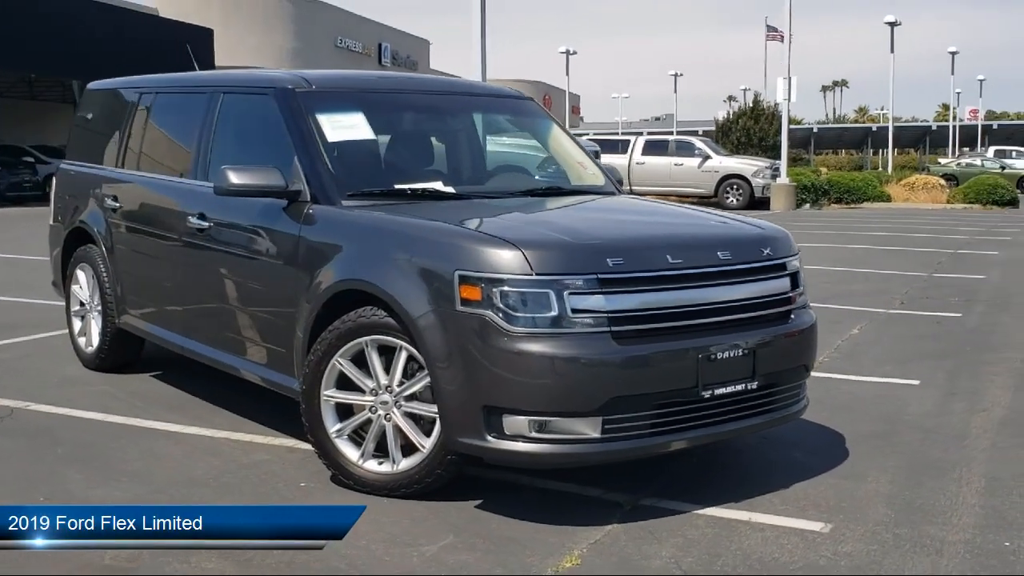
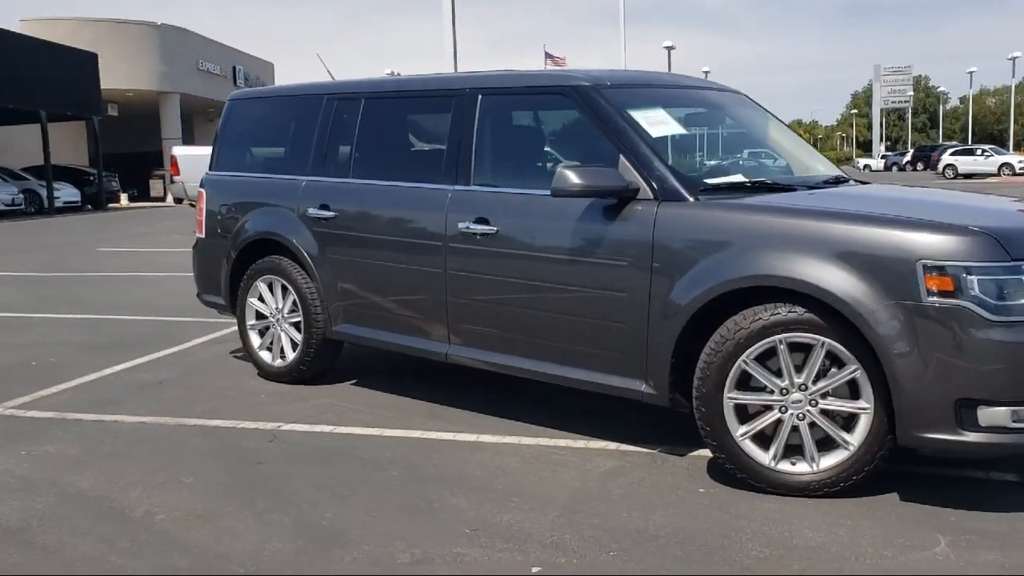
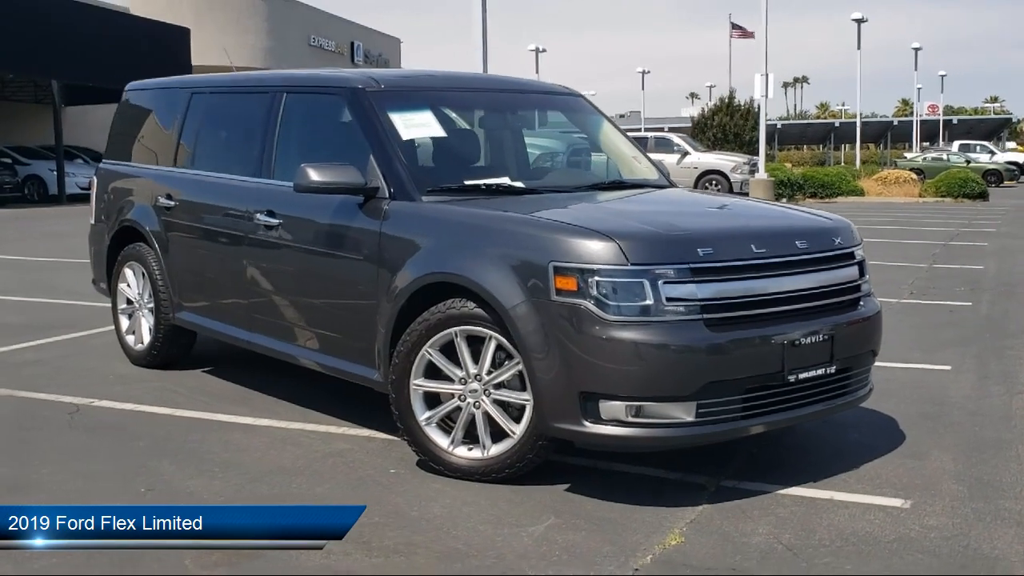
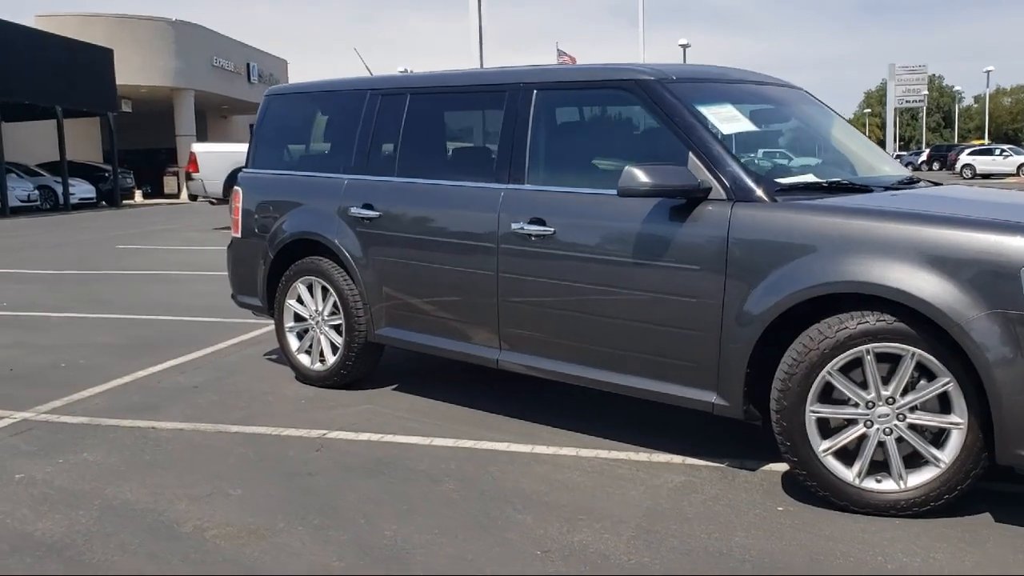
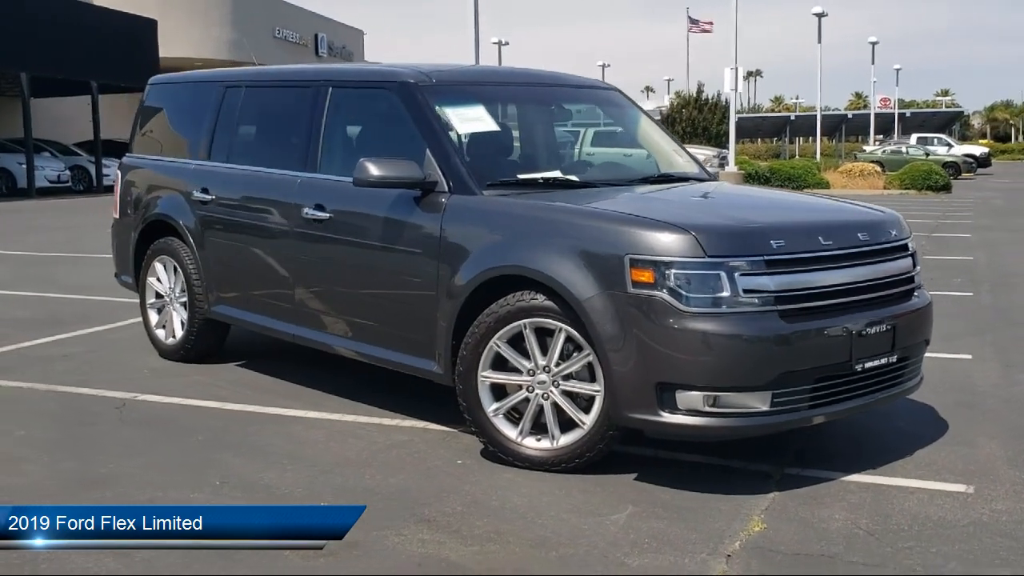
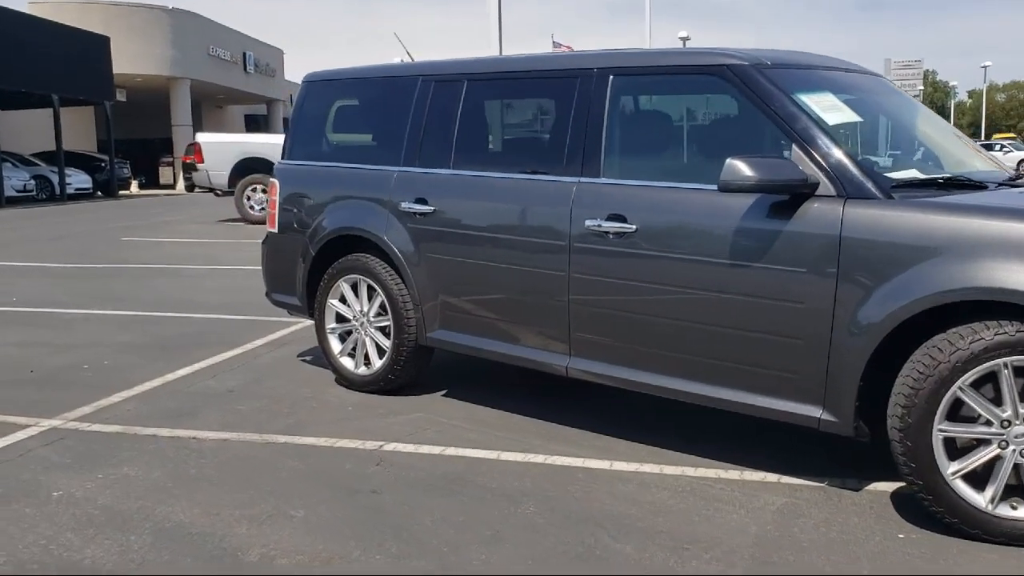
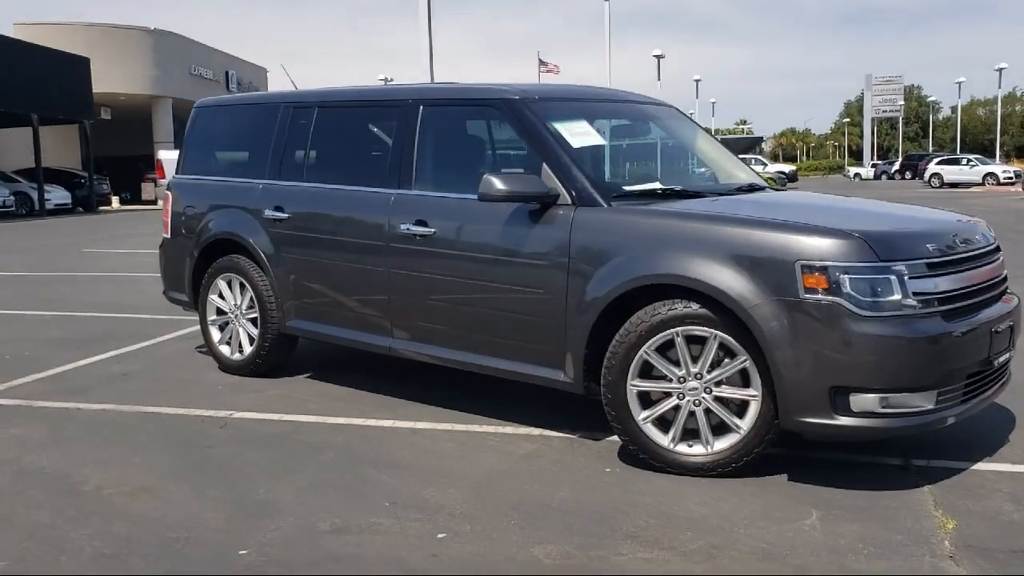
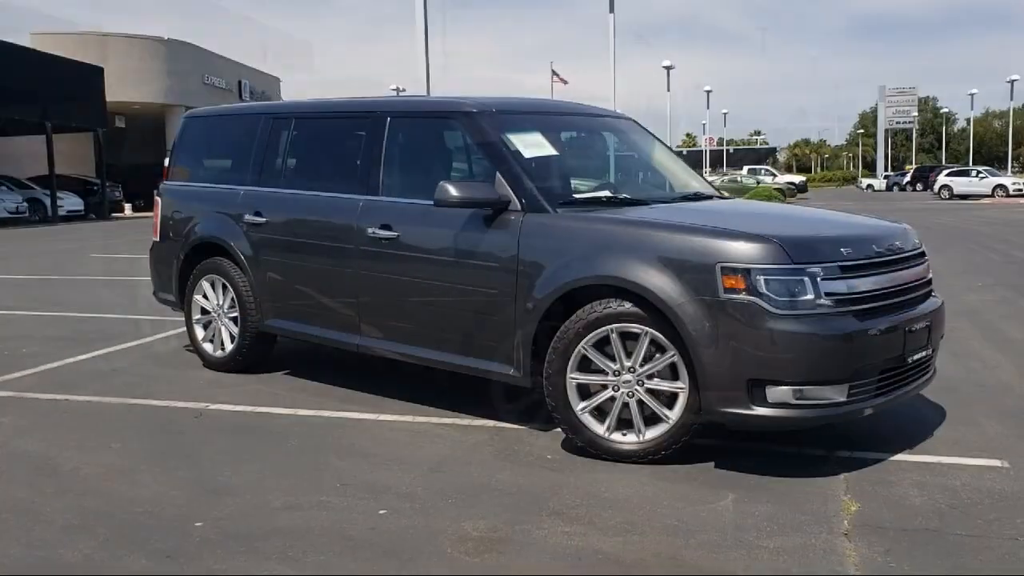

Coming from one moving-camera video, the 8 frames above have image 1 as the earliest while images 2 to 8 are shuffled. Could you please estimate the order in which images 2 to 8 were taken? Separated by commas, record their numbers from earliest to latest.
3, 5, 8, 7, 2, 4, 6
